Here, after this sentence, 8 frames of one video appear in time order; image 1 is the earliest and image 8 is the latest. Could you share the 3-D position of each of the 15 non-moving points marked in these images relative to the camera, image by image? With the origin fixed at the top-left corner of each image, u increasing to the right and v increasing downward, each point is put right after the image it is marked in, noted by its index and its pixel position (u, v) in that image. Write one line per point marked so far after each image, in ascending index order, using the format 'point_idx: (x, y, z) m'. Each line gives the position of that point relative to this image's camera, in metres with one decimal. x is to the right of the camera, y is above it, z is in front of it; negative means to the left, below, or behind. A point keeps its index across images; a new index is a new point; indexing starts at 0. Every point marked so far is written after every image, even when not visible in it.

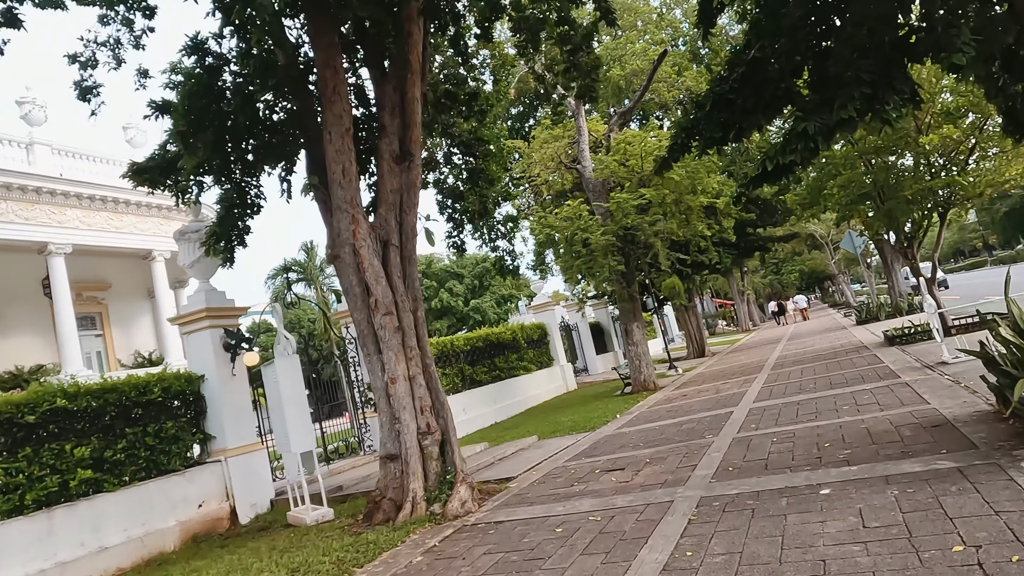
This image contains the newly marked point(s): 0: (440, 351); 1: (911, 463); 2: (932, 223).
0: (-1.8, -1.6, +16.9) m
1: (+3.1, -1.4, +5.1) m
2: (+9.0, +1.4, +14.2) m
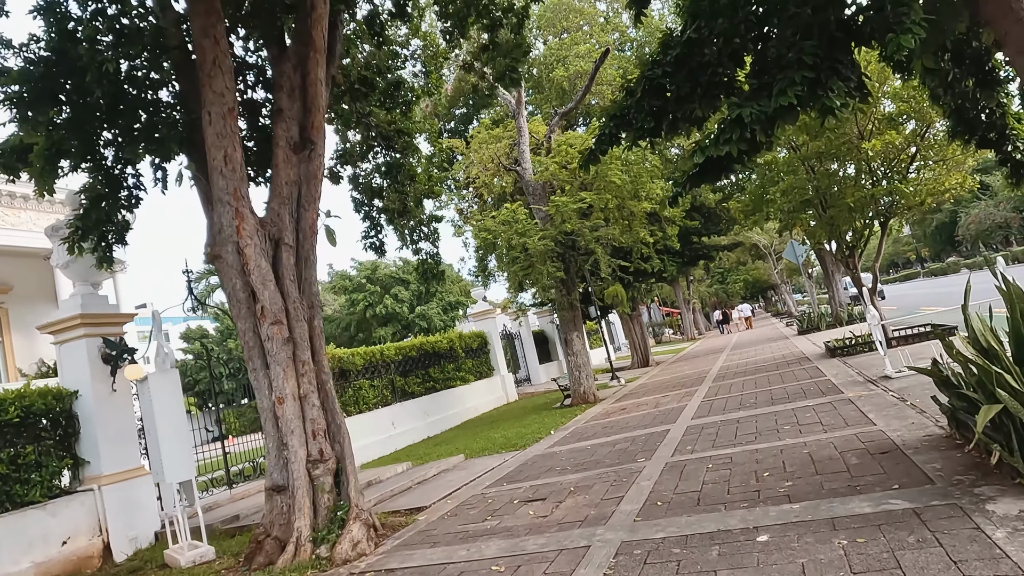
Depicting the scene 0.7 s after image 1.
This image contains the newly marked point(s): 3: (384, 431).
0: (-3.4, -1.7, +15.8) m
1: (+2.3, -1.4, +4.4) m
2: (+7.6, +1.2, +13.9) m
3: (-2.9, -3.3, +15.3) m
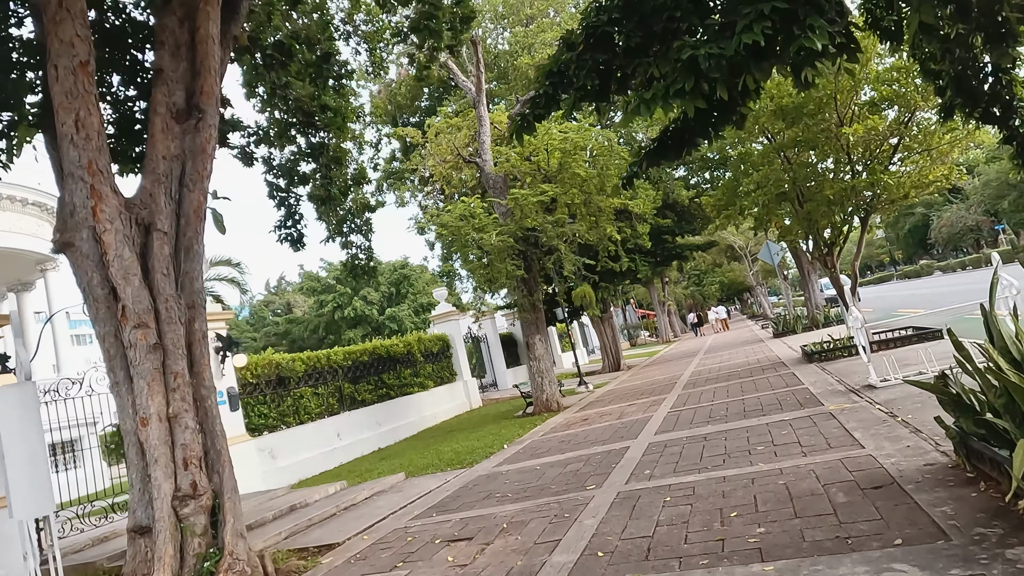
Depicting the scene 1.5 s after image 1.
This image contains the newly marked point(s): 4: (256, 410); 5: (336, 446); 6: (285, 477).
0: (-4.4, -1.7, +14.5) m
1: (+1.7, -1.4, +3.3) m
2: (+6.7, +1.1, +13.0) m
3: (-3.9, -3.3, +14.0) m
4: (-4.8, -2.3, +12.5) m
5: (-3.8, -3.4, +14.2) m
6: (-4.3, -3.5, +12.4) m
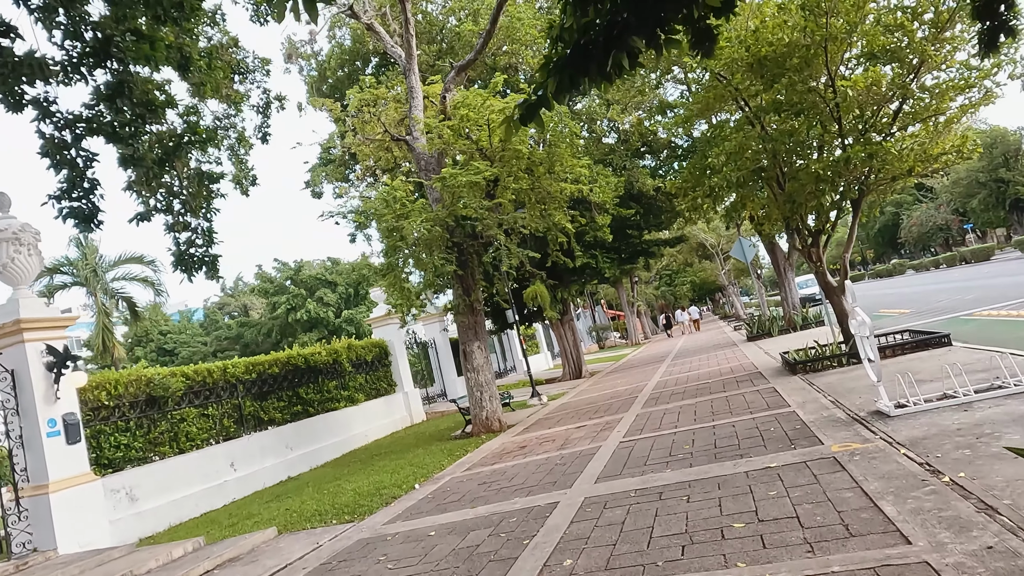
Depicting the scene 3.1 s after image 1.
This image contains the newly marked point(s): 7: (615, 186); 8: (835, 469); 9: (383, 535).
0: (-5.6, -1.7, +12.0) m
1: (+0.8, -1.3, +1.1) m
2: (+5.4, +1.2, +10.9) m
3: (-5.1, -3.3, +11.6) m
4: (-6.0, -2.3, +10.0) m
5: (-5.0, -3.4, +11.7) m
6: (-5.4, -3.5, +9.9) m
7: (+2.8, +2.8, +18.3) m
8: (+2.4, -1.3, +5.0) m
9: (-1.2, -2.4, +6.5) m
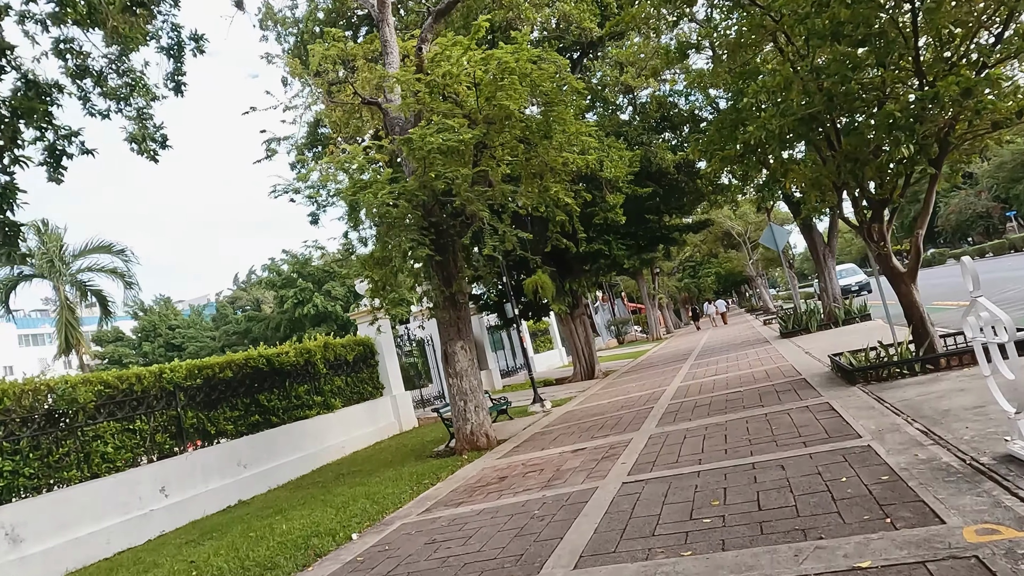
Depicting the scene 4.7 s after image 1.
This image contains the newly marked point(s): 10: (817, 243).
0: (-5.8, -1.6, +10.0) m
1: (+0.3, -1.3, -1.1) m
2: (+5.2, +1.4, +8.6) m
3: (-5.3, -3.1, +9.6) m
4: (-6.3, -2.2, +8.0) m
5: (-5.2, -3.2, +9.7) m
6: (-5.7, -3.4, +7.9) m
7: (+2.8, +3.1, +15.9) m
8: (+2.0, -1.2, +2.7) m
9: (-1.6, -2.3, +4.4) m
10: (+8.6, +1.2, +18.6) m
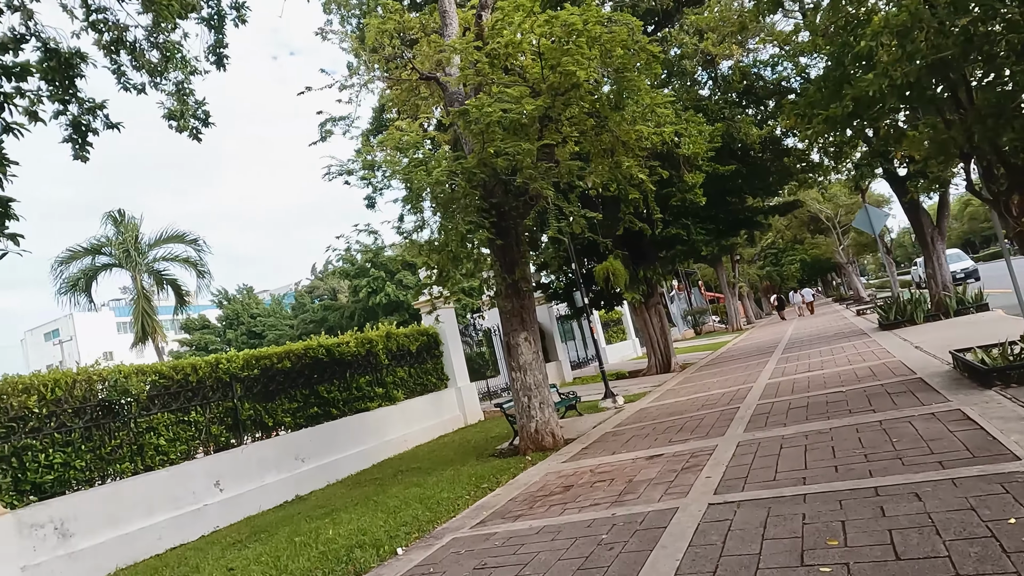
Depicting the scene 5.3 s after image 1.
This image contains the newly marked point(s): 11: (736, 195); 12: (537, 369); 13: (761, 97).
0: (-4.9, -1.4, +9.8) m
1: (0.0, -1.3, -2.0) m
2: (+5.9, +1.5, +7.1) m
3: (-4.4, -2.9, +9.3) m
4: (-5.5, -2.0, +7.8) m
5: (-4.3, -3.0, +9.4) m
6: (-5.0, -3.2, +7.7) m
7: (+4.3, +3.4, +14.6) m
8: (+2.1, -1.2, +1.6) m
9: (-1.3, -2.2, +3.7) m
10: (+10.4, +1.6, +16.7) m
11: (+6.0, +2.5, +17.7) m
12: (+0.4, -1.3, +10.5) m
13: (+6.3, +4.8, +16.8) m
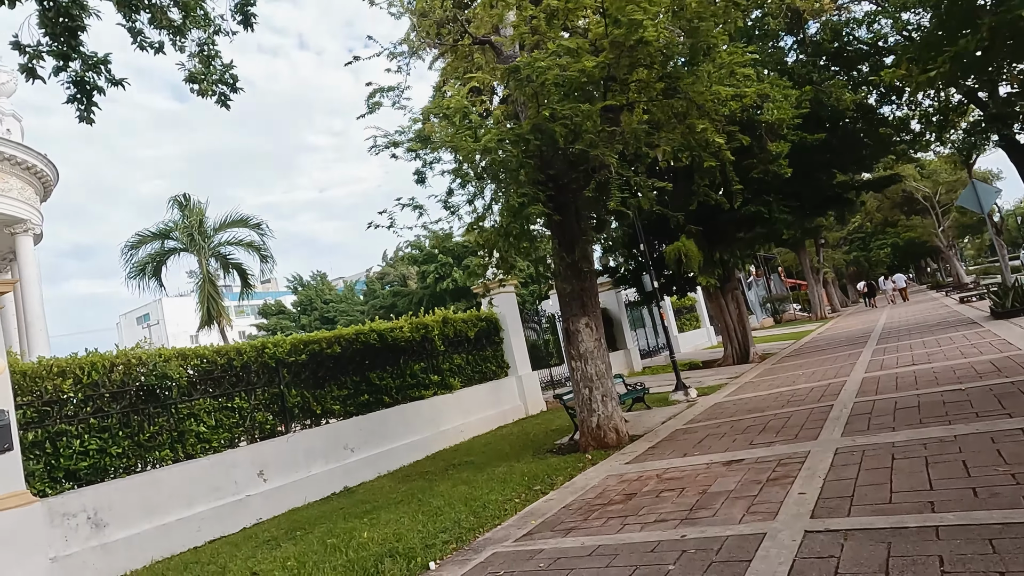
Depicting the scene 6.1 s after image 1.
0: (-4.1, -1.1, +9.4) m
1: (-0.5, -1.2, -2.8) m
2: (+6.4, +1.7, +5.5) m
3: (-3.7, -2.7, +8.9) m
4: (-4.9, -1.8, +7.5) m
5: (-3.5, -2.8, +9.0) m
6: (-4.4, -3.0, +7.3) m
7: (+5.6, +3.7, +13.1) m
8: (+2.0, -1.1, +0.6) m
9: (-1.2, -2.0, +3.0) m
10: (+11.8, +1.9, +14.6) m
11: (+7.6, +2.9, +16.1) m
12: (+1.3, -1.0, +9.5) m
13: (+7.8, +5.2, +15.1) m
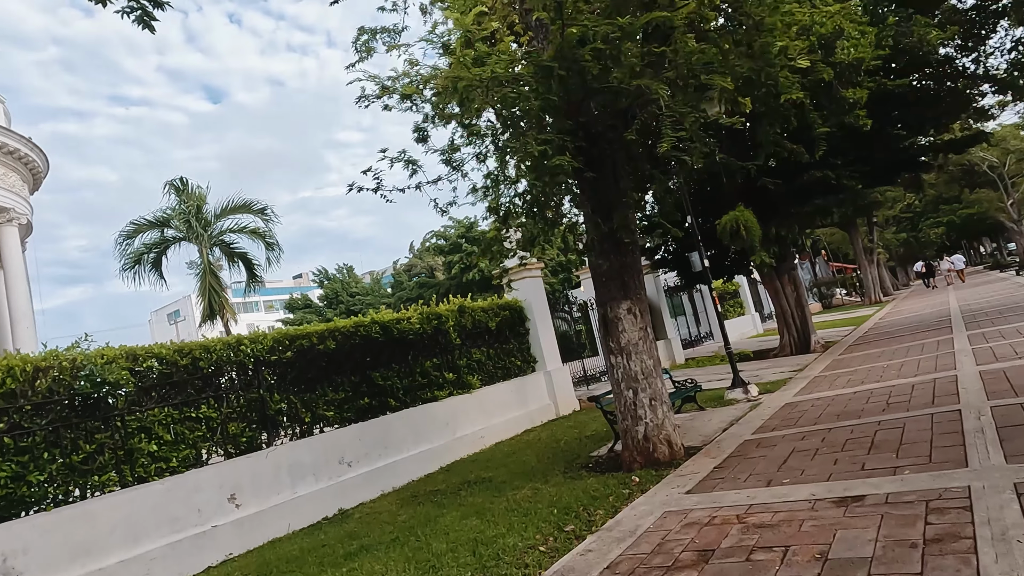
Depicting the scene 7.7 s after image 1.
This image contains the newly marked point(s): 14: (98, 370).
0: (-3.8, -0.9, +7.7) m
1: (-0.8, -1.1, -4.6) m
2: (+6.4, +2.1, +3.3) m
3: (-3.4, -2.5, +7.2) m
4: (-4.7, -1.6, +5.9) m
5: (-3.2, -2.6, +7.3) m
6: (-4.2, -2.9, +5.7) m
7: (+6.0, +4.1, +11.0) m
8: (+1.9, -0.9, -1.4) m
9: (-1.2, -1.9, +1.2) m
10: (+12.3, +2.5, +12.2) m
11: (+8.1, +3.4, +13.8) m
12: (+1.5, -0.7, +7.6) m
13: (+8.2, +5.7, +12.8) m
14: (-4.3, -0.8, +6.9) m
